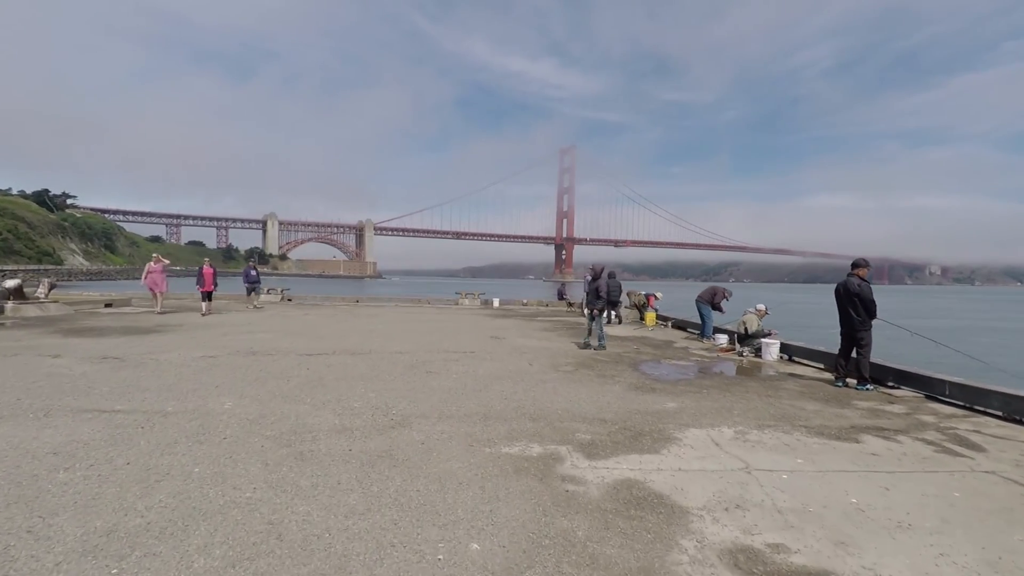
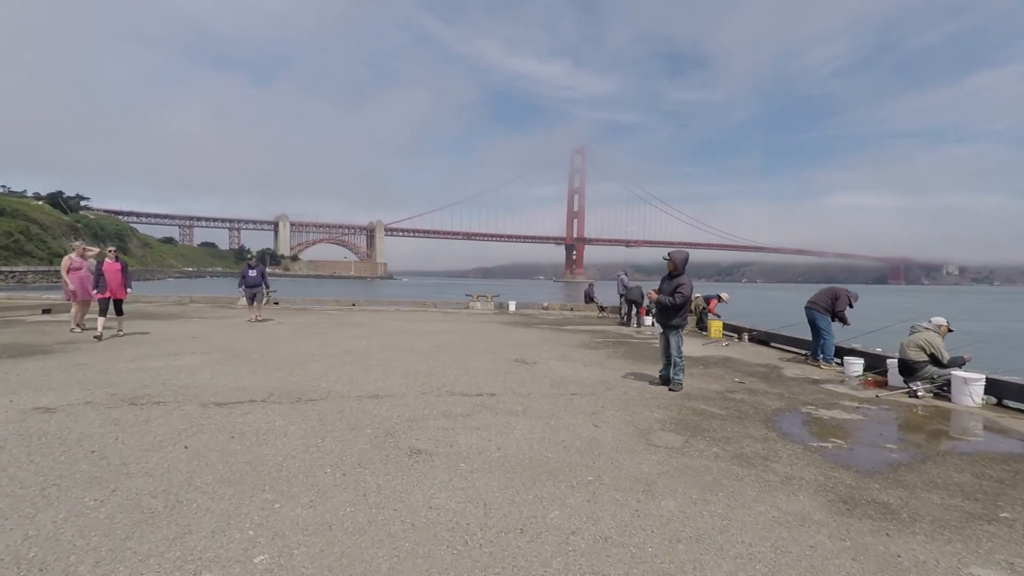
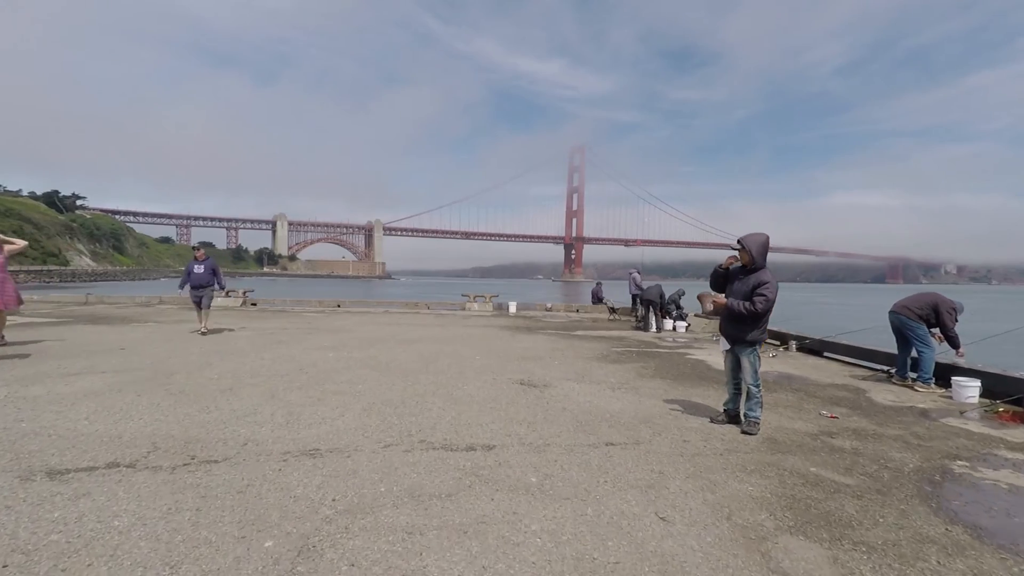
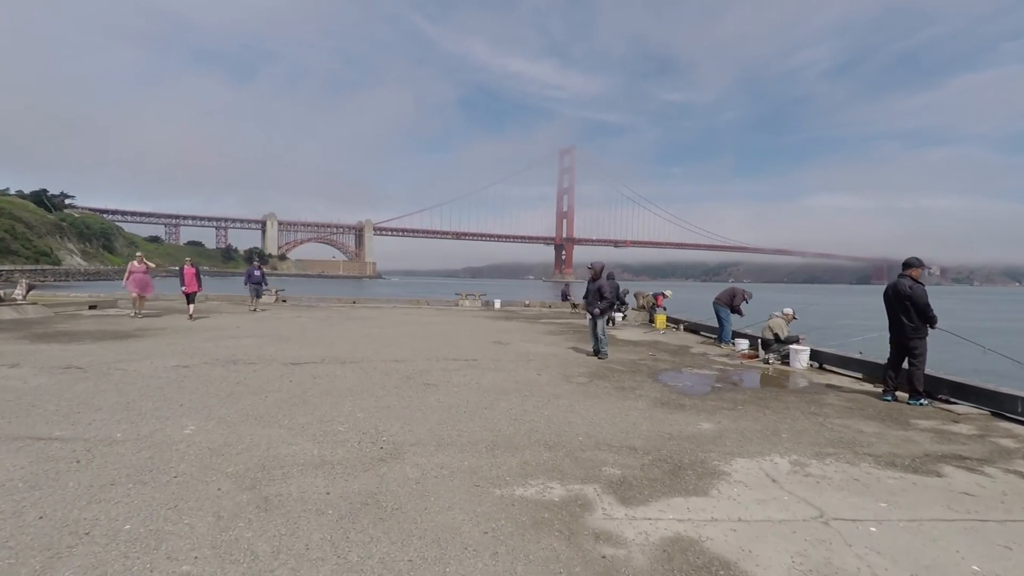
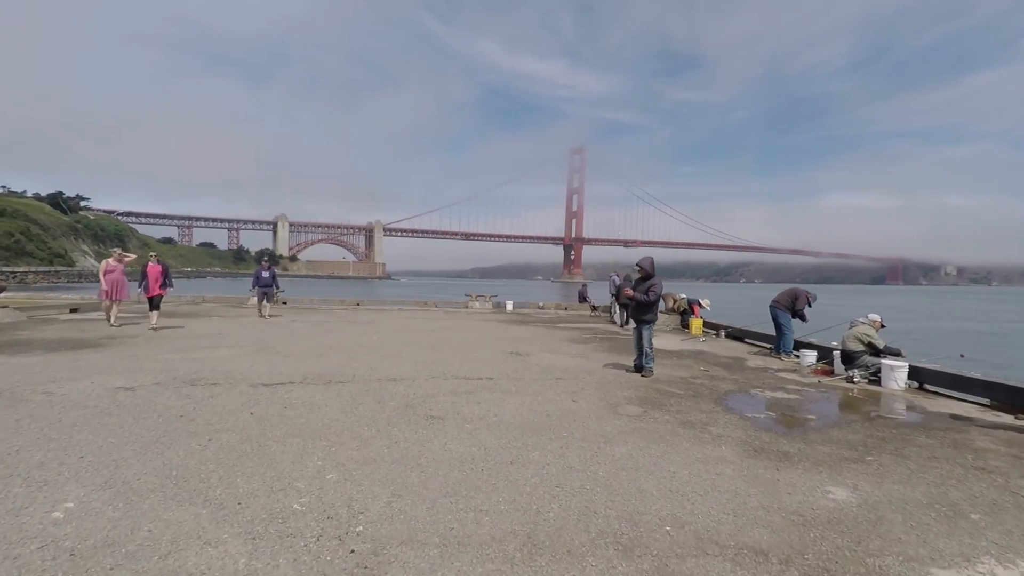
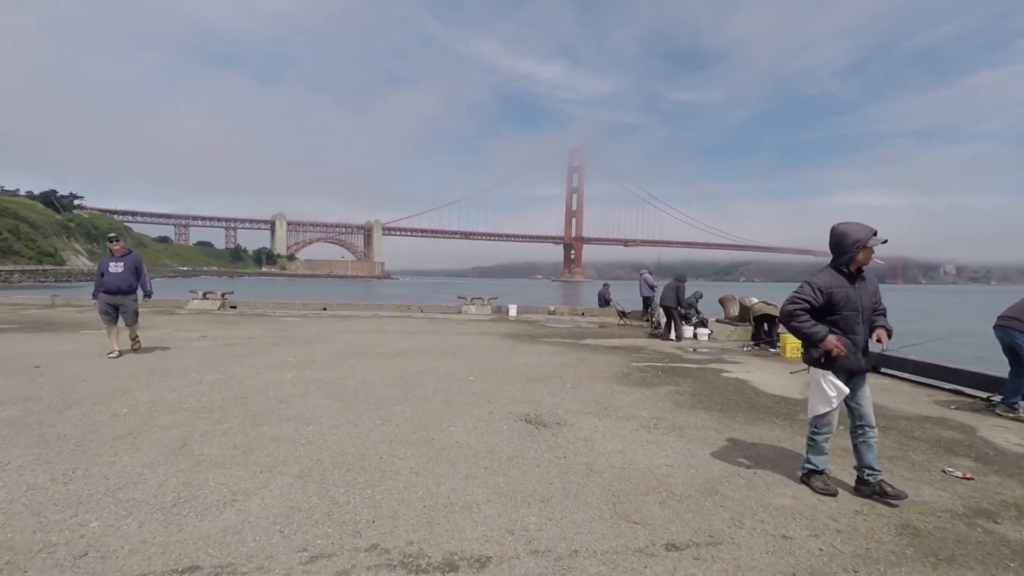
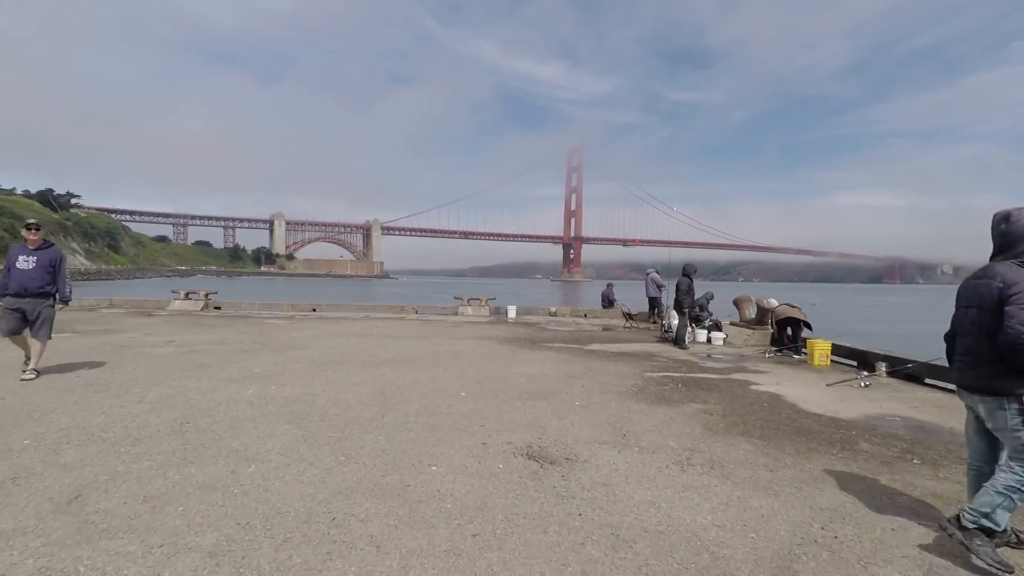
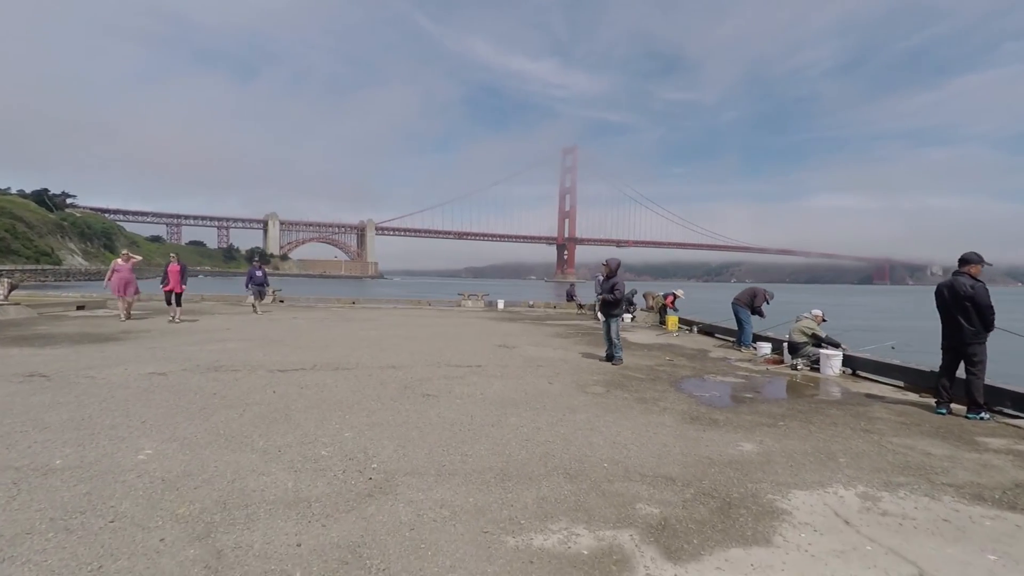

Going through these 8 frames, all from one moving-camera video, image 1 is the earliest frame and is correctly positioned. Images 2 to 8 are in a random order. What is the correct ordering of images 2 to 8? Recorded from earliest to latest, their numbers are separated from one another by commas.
4, 8, 5, 2, 3, 6, 7
